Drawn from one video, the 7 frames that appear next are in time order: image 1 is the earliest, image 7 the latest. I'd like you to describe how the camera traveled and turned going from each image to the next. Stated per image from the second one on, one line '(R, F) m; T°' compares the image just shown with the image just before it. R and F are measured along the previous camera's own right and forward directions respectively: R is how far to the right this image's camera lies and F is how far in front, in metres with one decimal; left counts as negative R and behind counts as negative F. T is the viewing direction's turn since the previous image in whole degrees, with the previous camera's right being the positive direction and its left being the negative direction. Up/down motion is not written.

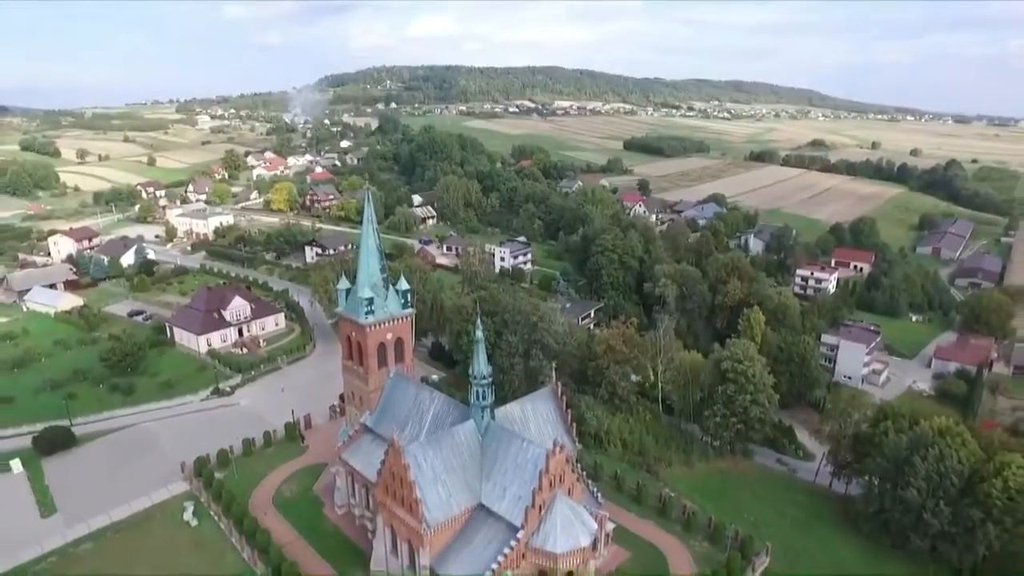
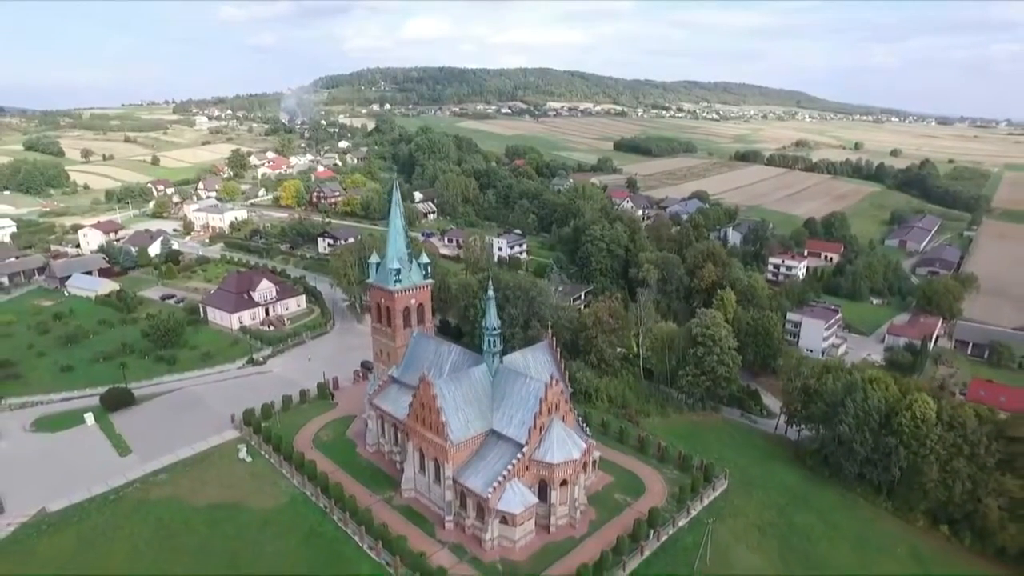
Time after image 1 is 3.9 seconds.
(-0.7, -7.2) m; +1°
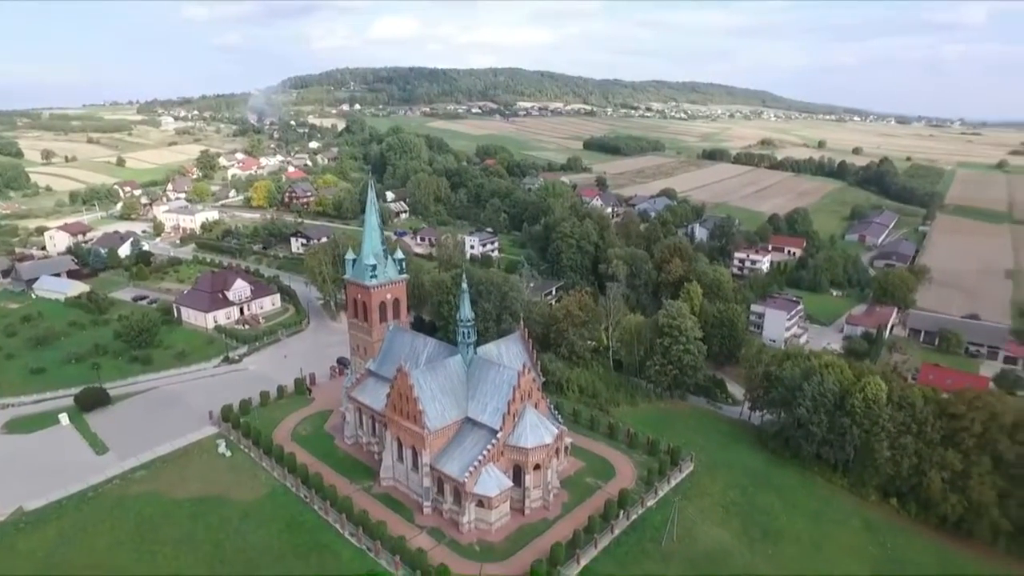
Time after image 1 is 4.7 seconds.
(0.0, -1.5) m; +2°
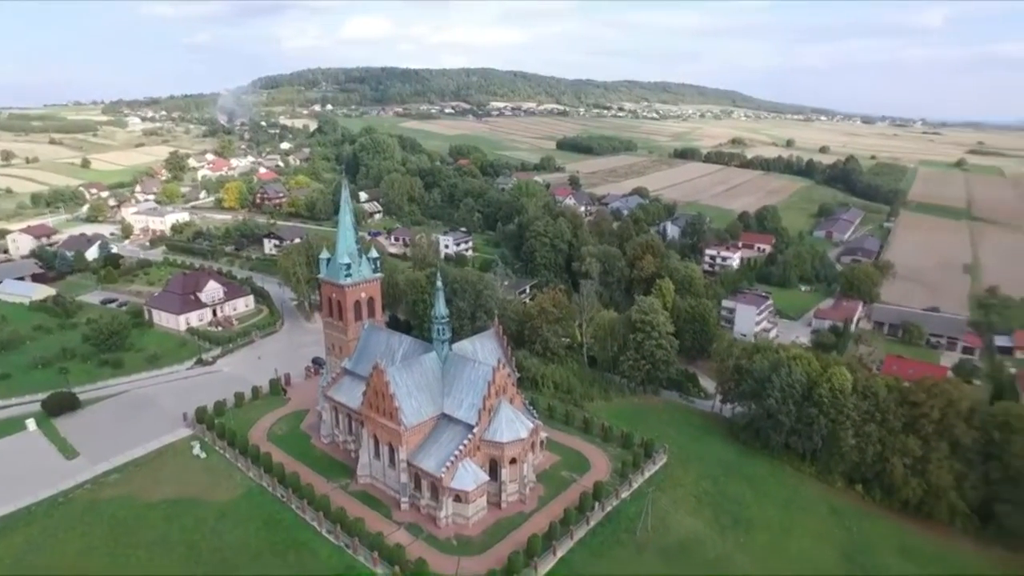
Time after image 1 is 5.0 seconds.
(+0.1, -0.5) m; +2°
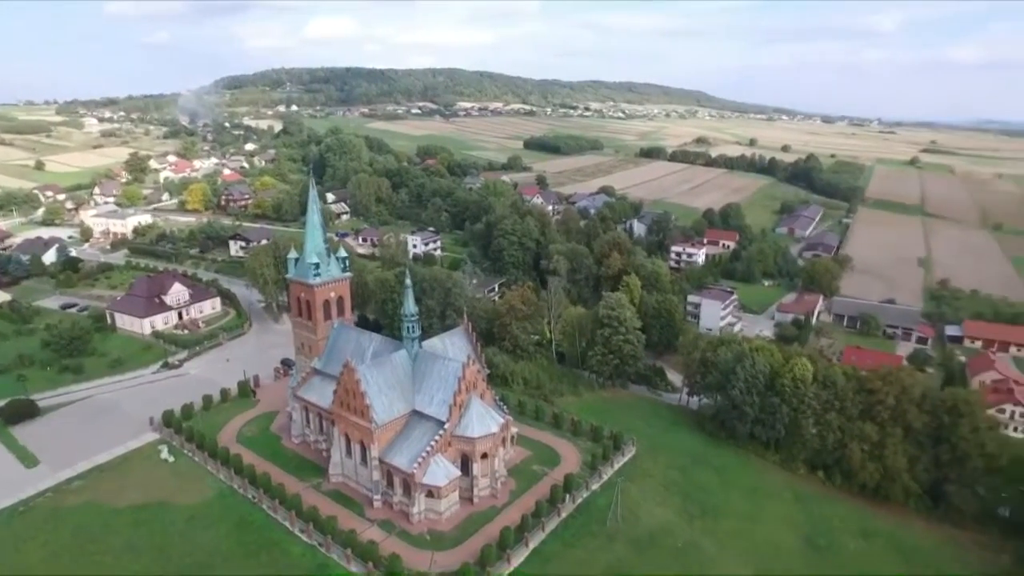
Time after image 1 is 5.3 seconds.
(+0.1, -0.5) m; +3°
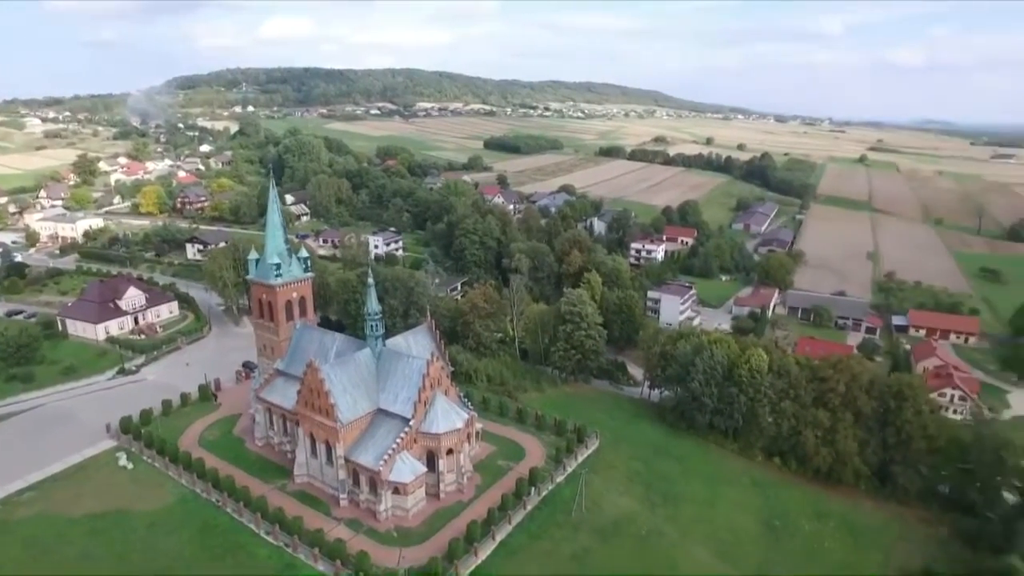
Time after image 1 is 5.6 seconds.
(+0.1, -0.5) m; +3°
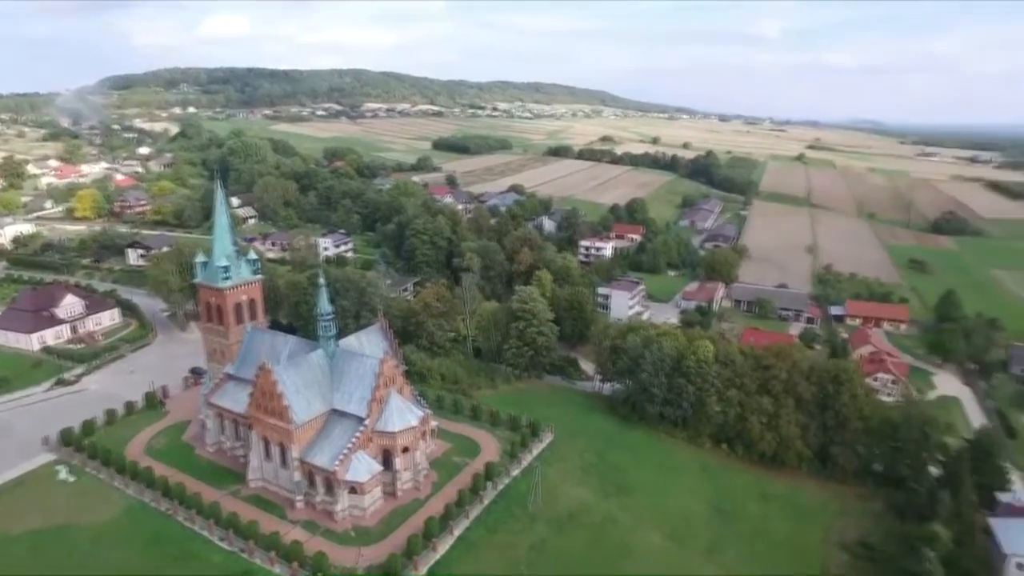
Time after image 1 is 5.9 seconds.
(+0.1, -0.6) m; +4°
